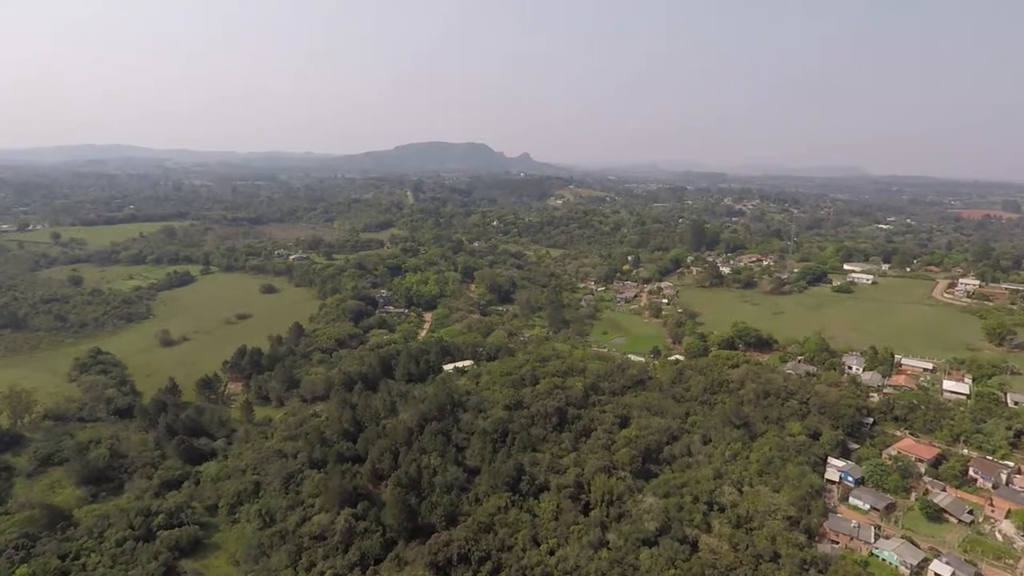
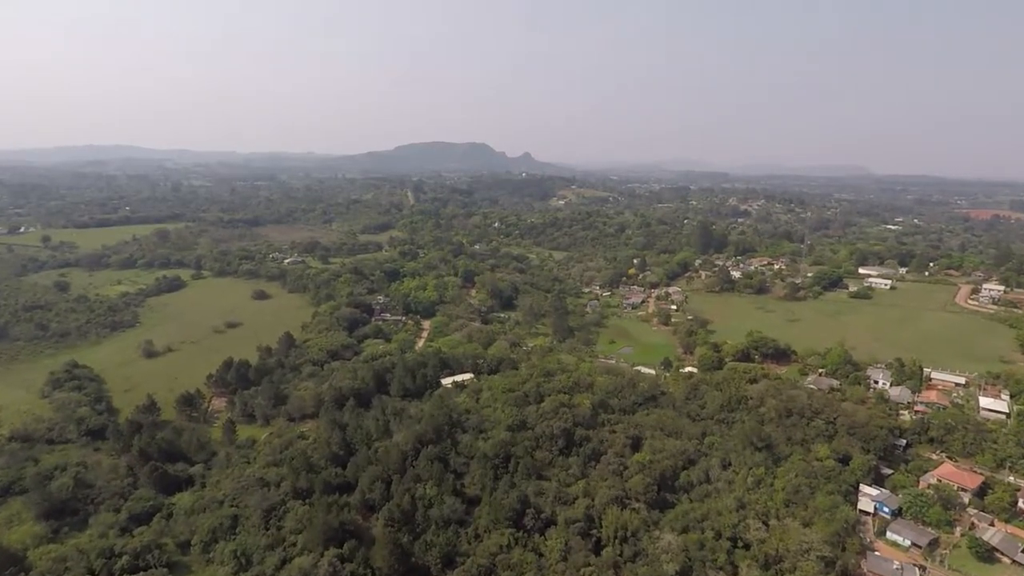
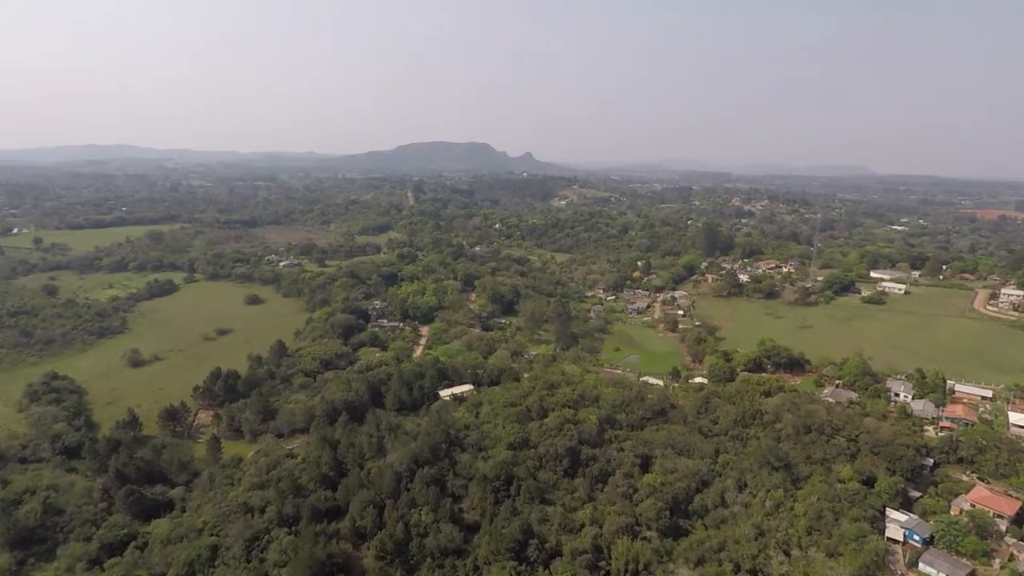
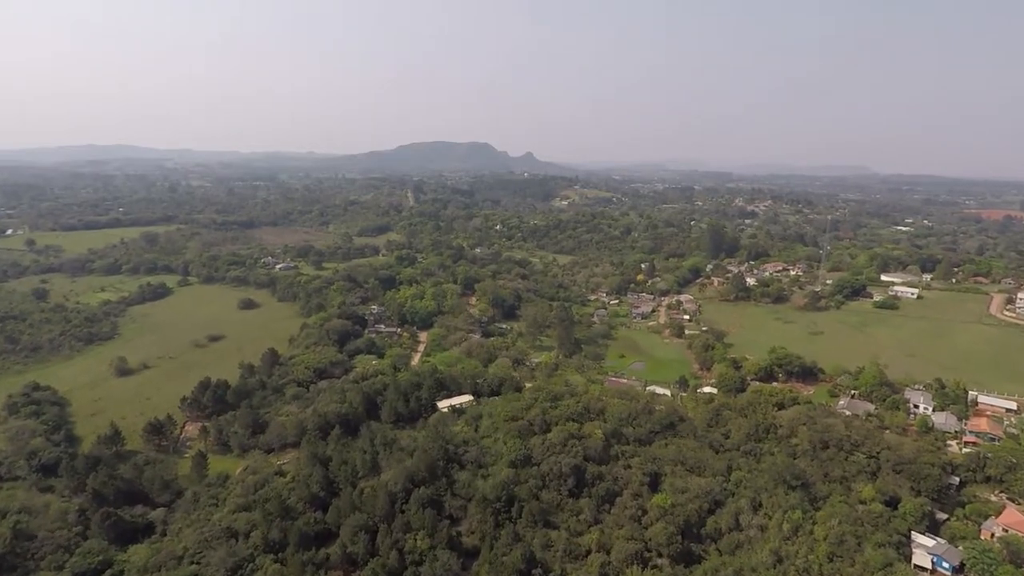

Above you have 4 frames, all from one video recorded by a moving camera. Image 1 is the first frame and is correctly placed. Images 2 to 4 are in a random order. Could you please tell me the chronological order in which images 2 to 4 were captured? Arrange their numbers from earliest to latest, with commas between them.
2, 3, 4
